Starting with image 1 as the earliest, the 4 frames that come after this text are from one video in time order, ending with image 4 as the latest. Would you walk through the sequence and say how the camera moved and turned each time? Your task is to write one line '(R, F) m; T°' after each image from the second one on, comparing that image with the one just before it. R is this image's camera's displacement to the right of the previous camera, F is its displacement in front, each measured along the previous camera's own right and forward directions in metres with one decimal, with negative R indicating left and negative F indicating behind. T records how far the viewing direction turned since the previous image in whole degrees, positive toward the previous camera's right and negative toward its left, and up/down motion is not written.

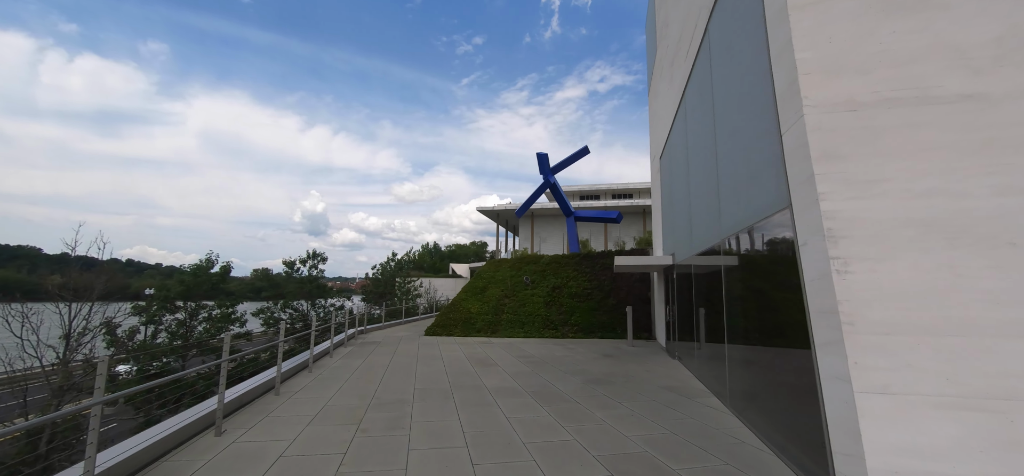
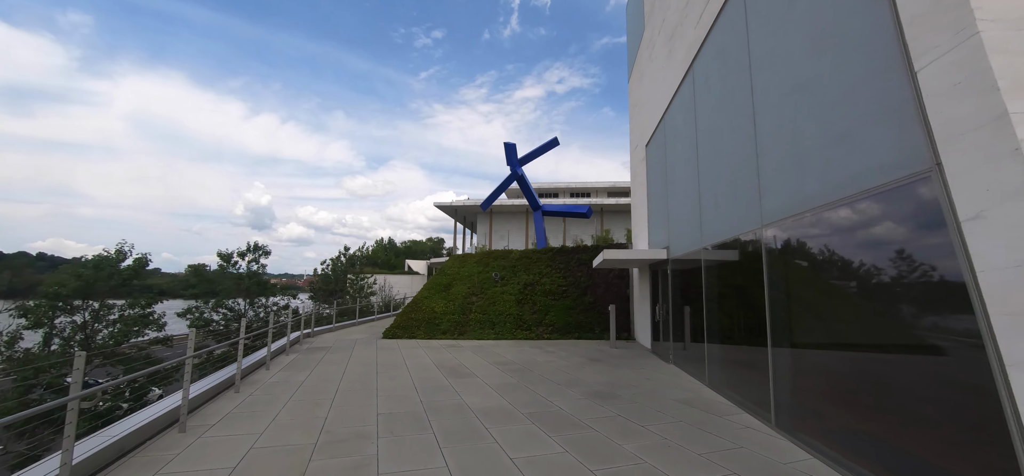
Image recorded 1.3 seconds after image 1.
(-0.5, +1.3) m; +6°
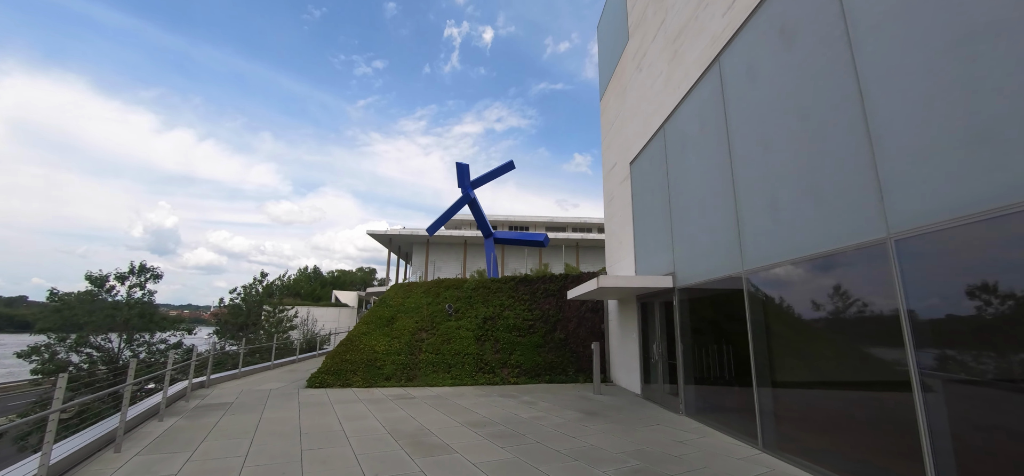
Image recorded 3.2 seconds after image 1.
(-0.8, +1.8) m; +9°
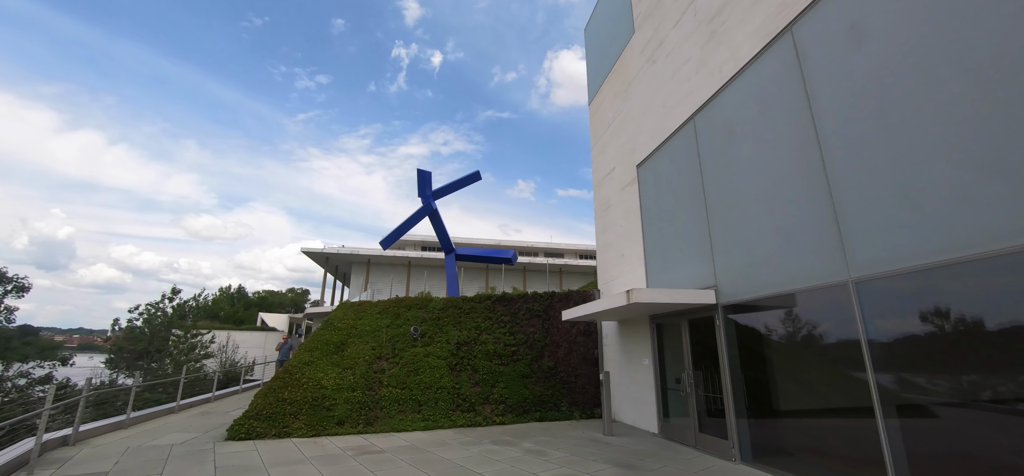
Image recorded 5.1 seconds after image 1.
(-1.0, +1.7) m; +8°
